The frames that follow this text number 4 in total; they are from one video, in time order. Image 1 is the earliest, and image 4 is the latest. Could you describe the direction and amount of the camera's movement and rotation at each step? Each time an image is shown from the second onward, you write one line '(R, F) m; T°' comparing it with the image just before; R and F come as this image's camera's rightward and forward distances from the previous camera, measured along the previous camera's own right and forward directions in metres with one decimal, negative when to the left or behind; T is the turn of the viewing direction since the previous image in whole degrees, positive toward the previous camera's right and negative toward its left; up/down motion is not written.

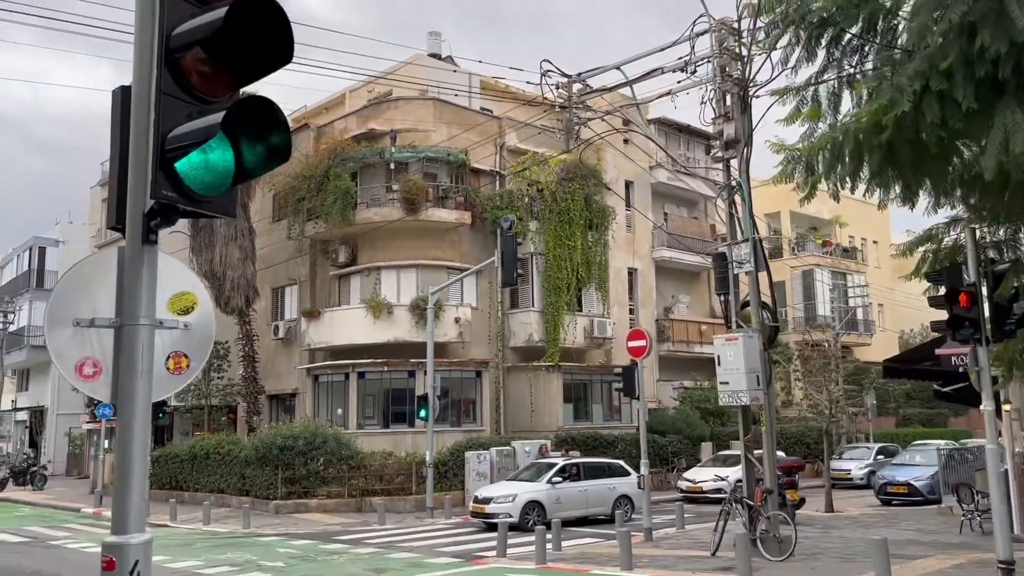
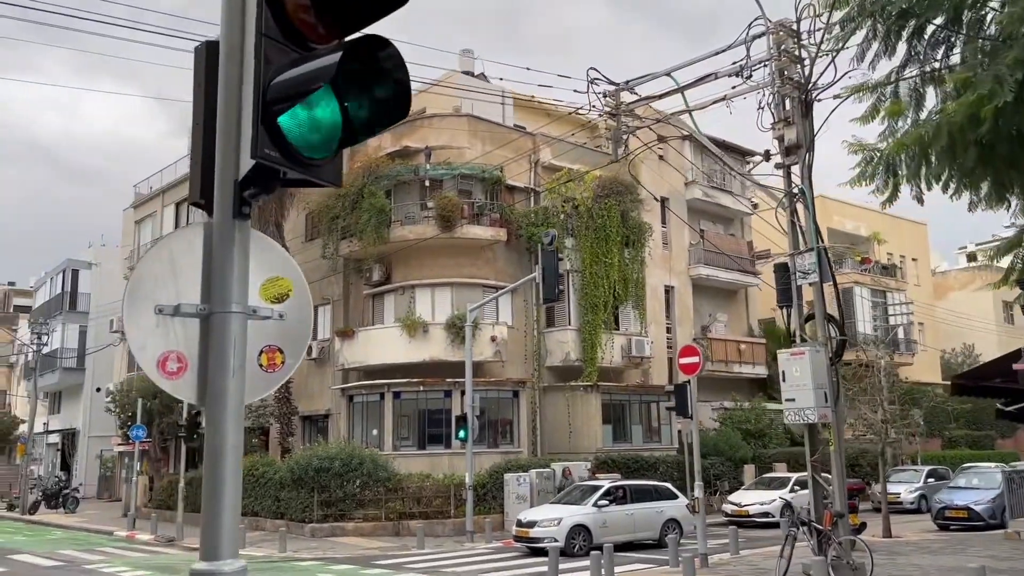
(-0.5, +0.6) m; -2°
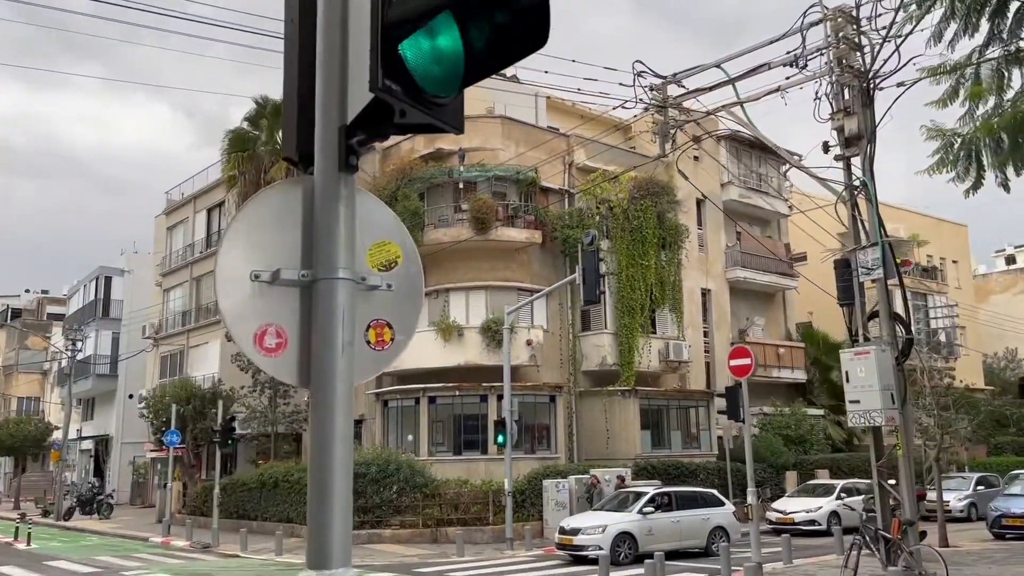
(-0.4, +0.5) m; -2°
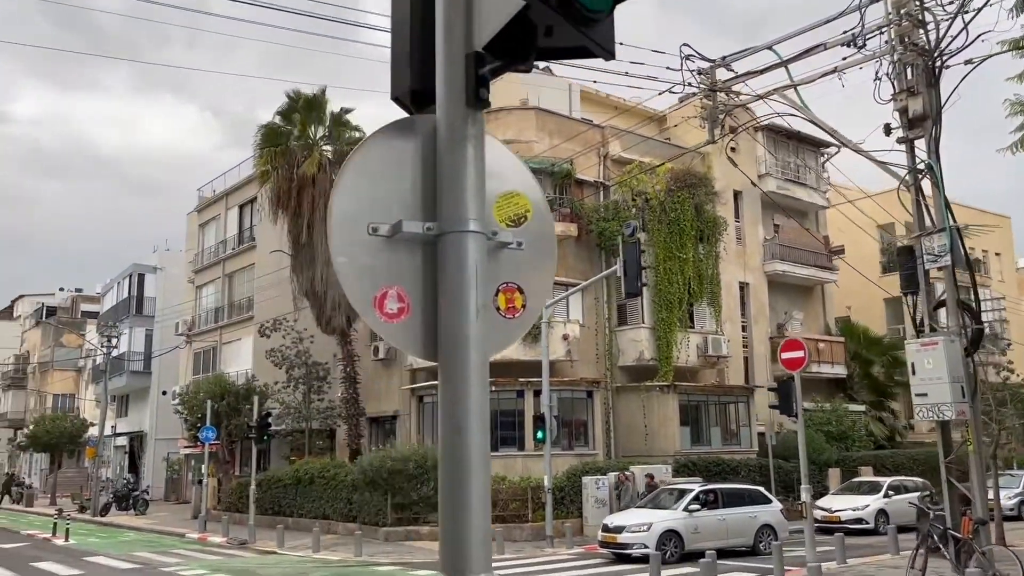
(-0.4, +0.4) m; -2°
